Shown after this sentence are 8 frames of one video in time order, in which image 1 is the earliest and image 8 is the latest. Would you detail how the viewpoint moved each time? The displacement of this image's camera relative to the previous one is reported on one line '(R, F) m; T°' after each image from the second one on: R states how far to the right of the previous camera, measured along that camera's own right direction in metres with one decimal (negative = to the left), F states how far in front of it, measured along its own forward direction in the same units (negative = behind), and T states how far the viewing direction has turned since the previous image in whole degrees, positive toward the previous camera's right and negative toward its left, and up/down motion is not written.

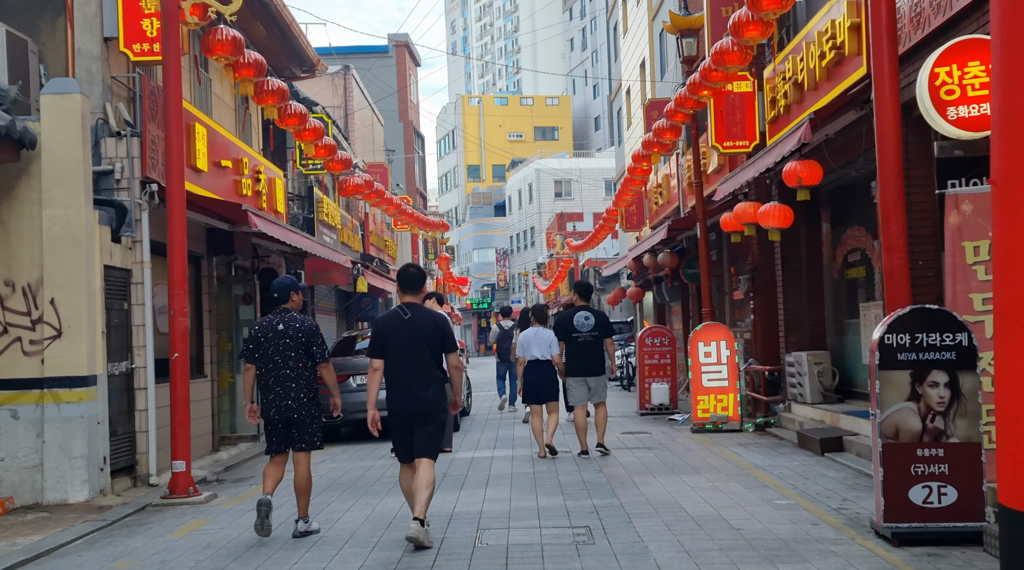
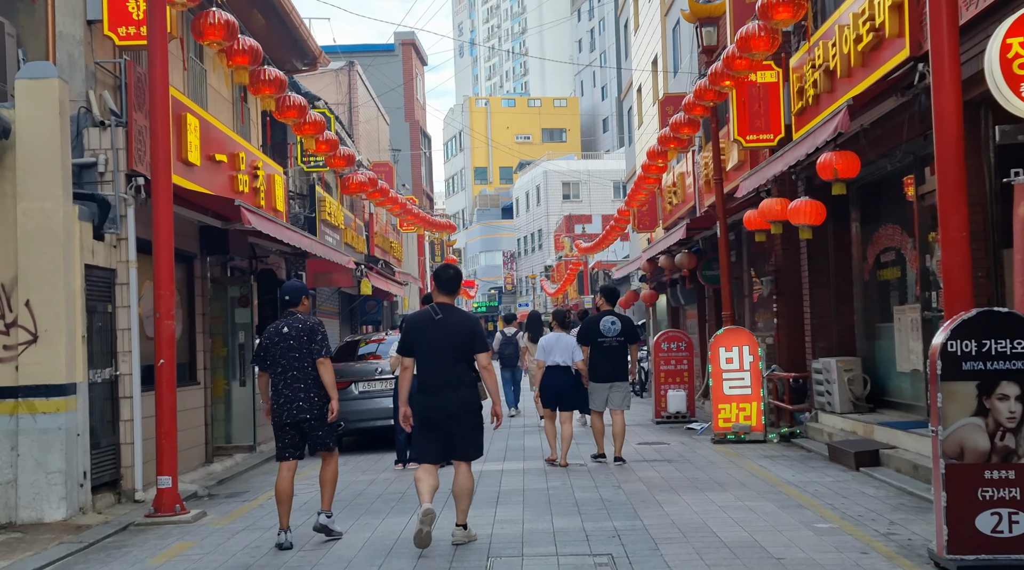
(0.0, +0.8) m; 0°
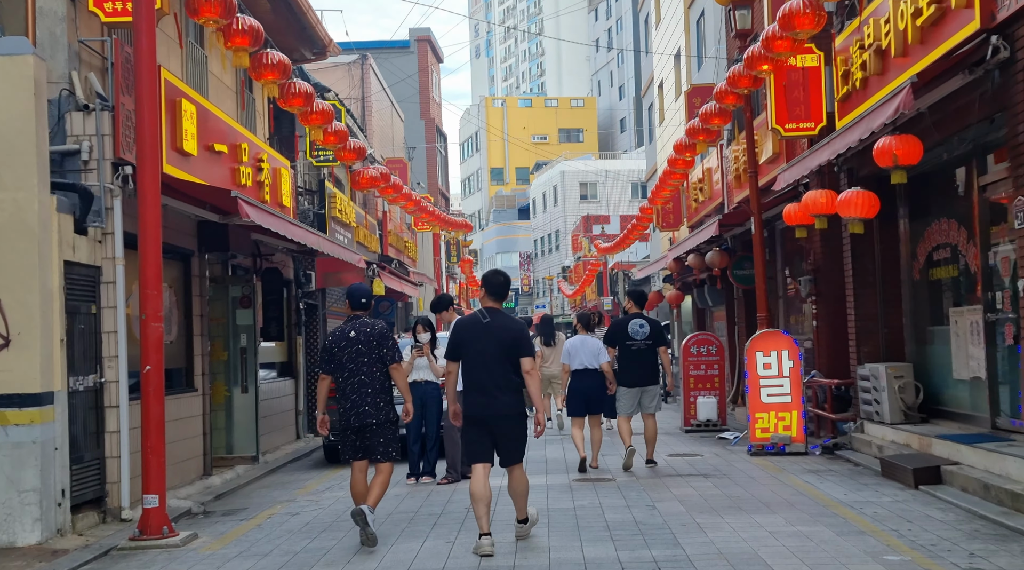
(-0.1, +1.0) m; -1°
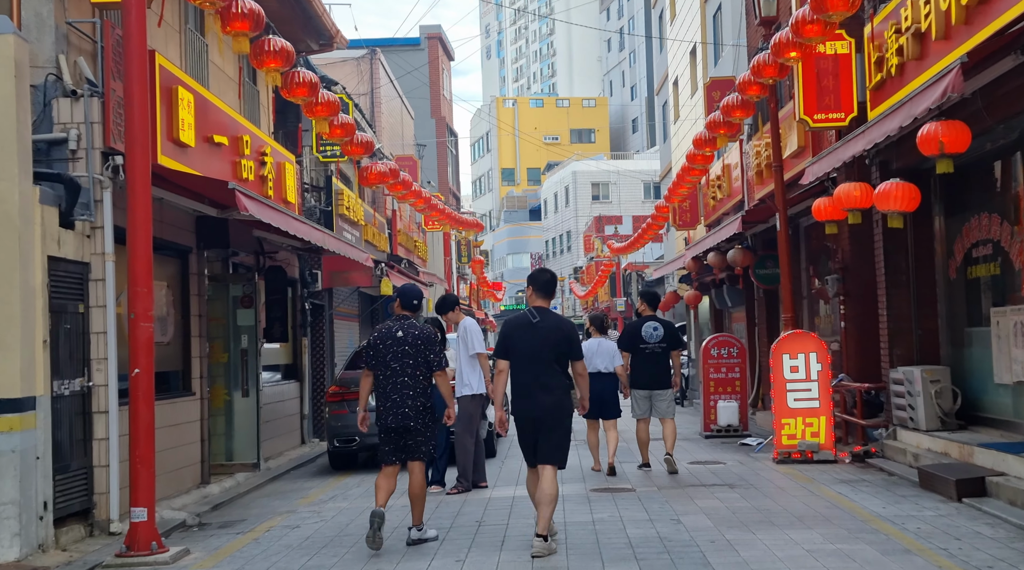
(0.0, +0.6) m; -1°
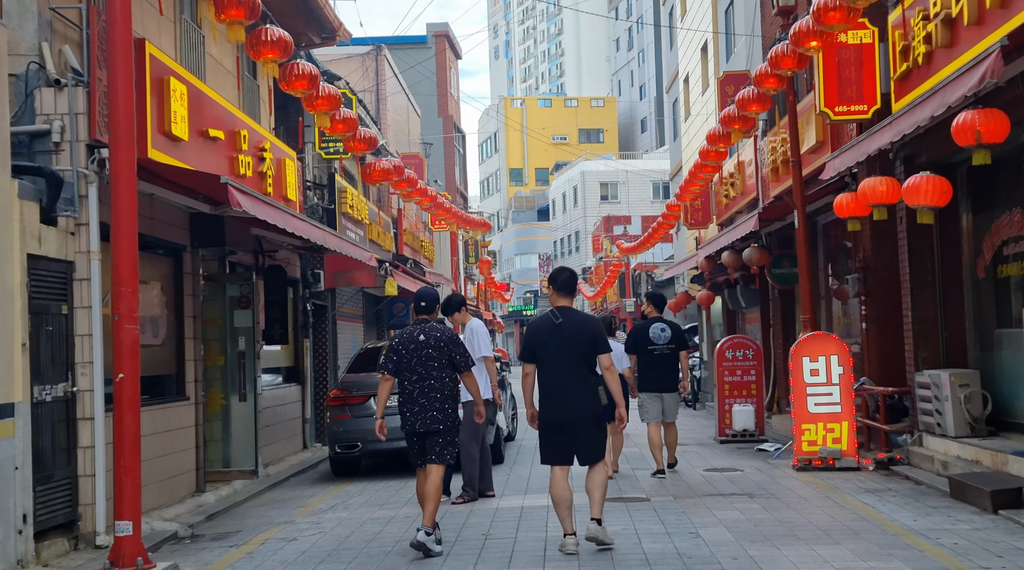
(0.0, +0.5) m; 0°
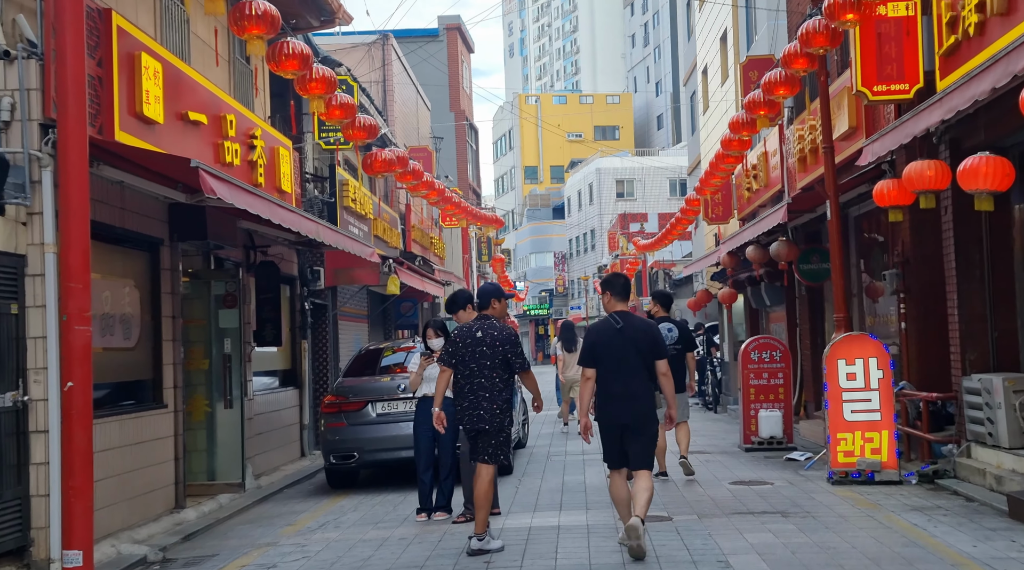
(+0.1, +1.0) m; -1°
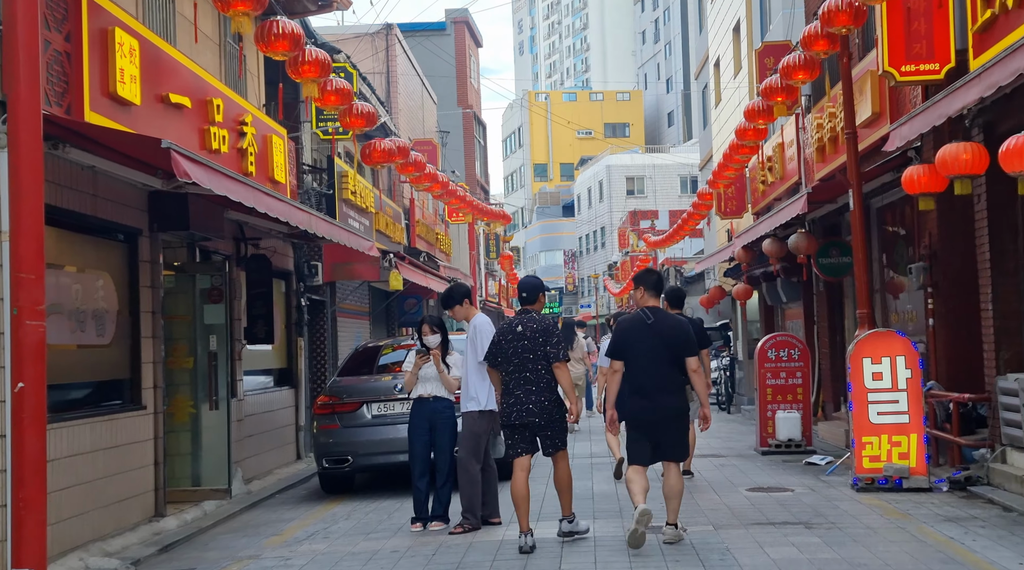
(+0.1, +0.7) m; -1°
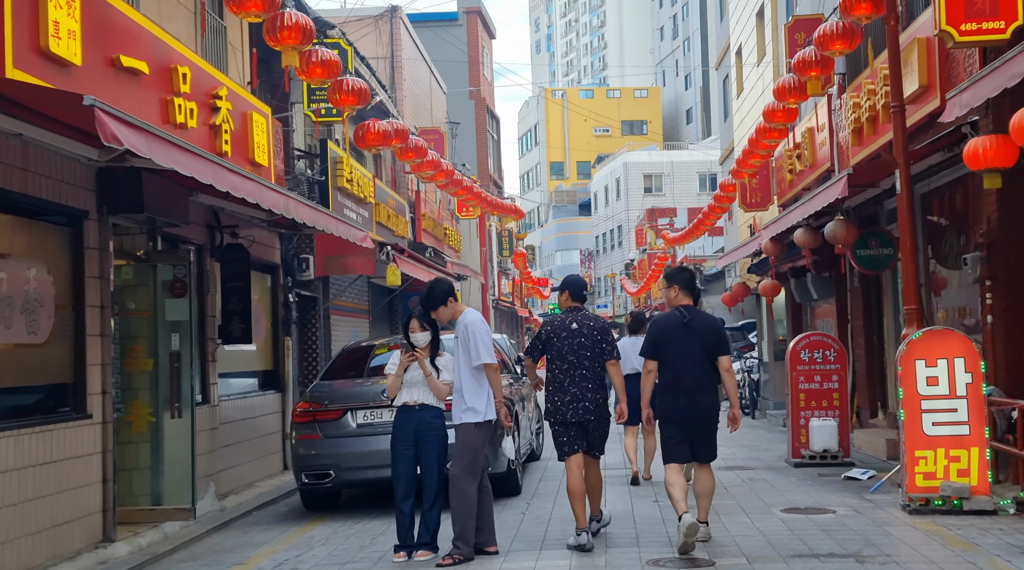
(+0.1, +1.3) m; -1°
